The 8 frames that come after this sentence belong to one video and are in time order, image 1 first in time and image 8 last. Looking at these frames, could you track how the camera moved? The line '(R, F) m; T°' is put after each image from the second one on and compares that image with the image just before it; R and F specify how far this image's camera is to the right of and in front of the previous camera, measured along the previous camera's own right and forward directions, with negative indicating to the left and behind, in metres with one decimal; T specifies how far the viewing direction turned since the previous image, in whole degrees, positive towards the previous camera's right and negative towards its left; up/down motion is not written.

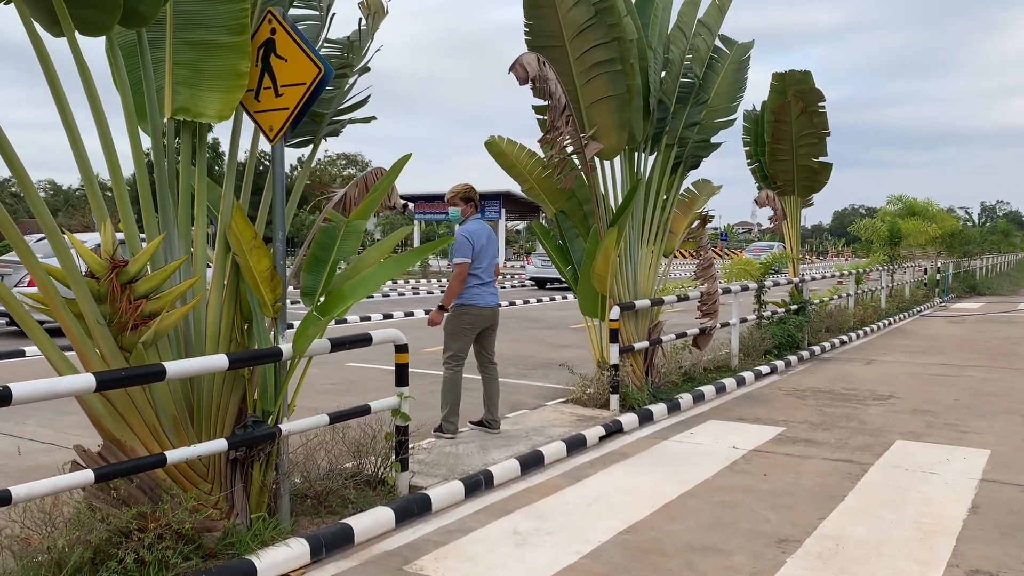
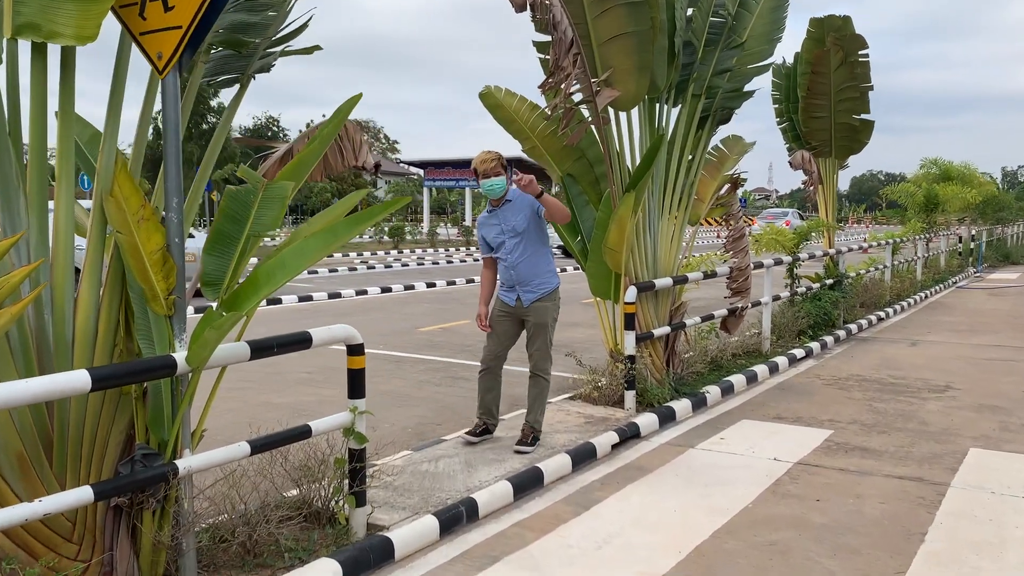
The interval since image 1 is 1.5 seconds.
(+0.1, +1.1) m; -1°
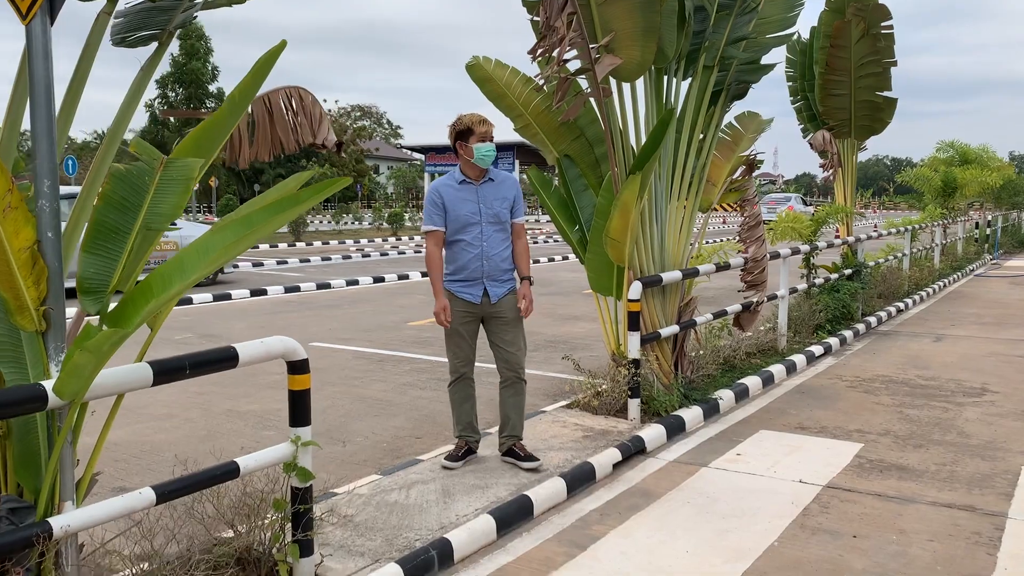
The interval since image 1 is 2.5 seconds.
(+0.1, +0.7) m; 0°
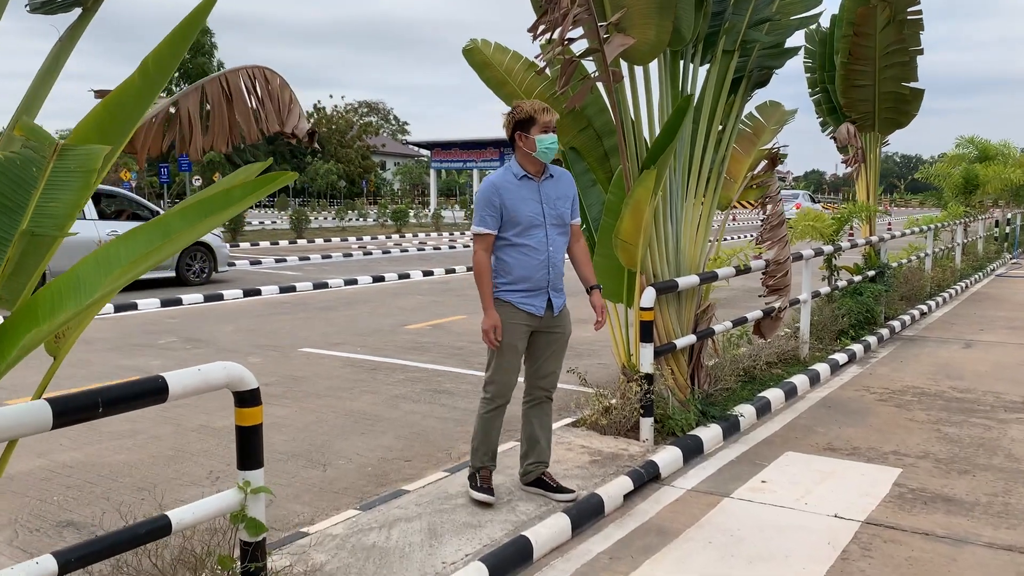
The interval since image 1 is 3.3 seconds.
(0.0, +0.5) m; 0°
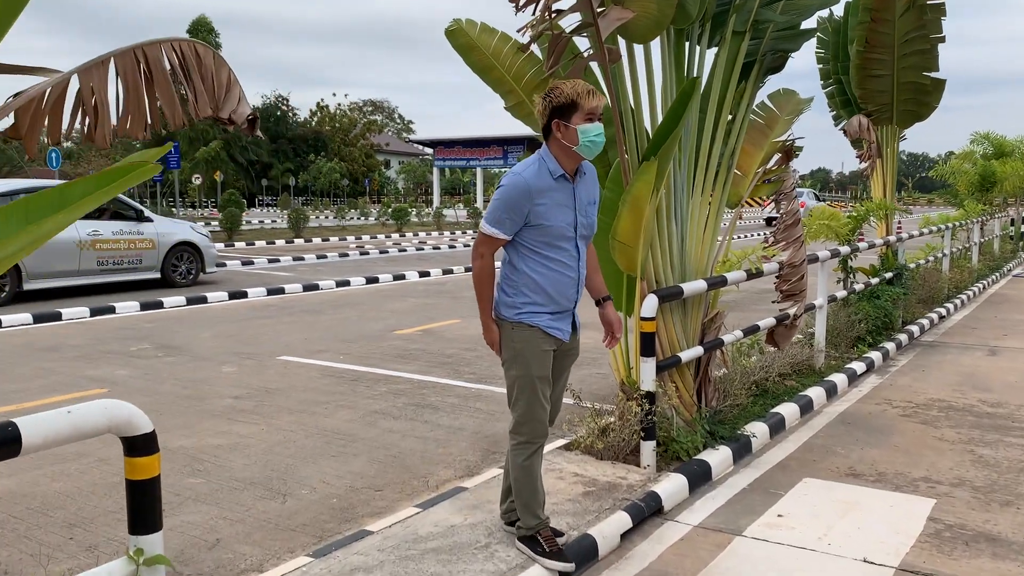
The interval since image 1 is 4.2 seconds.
(+0.1, +0.5) m; 0°
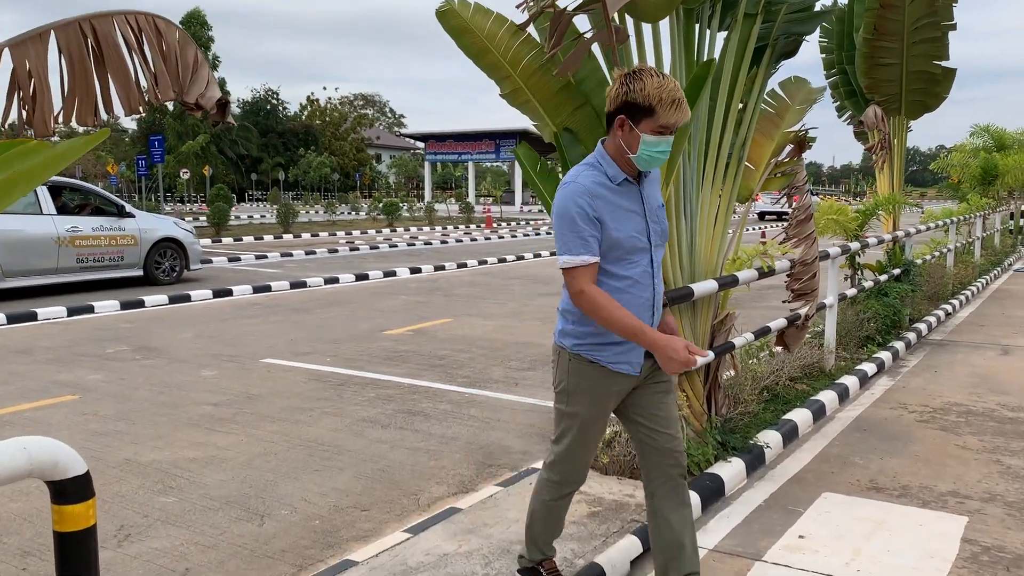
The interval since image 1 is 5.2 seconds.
(0.0, +0.3) m; +1°
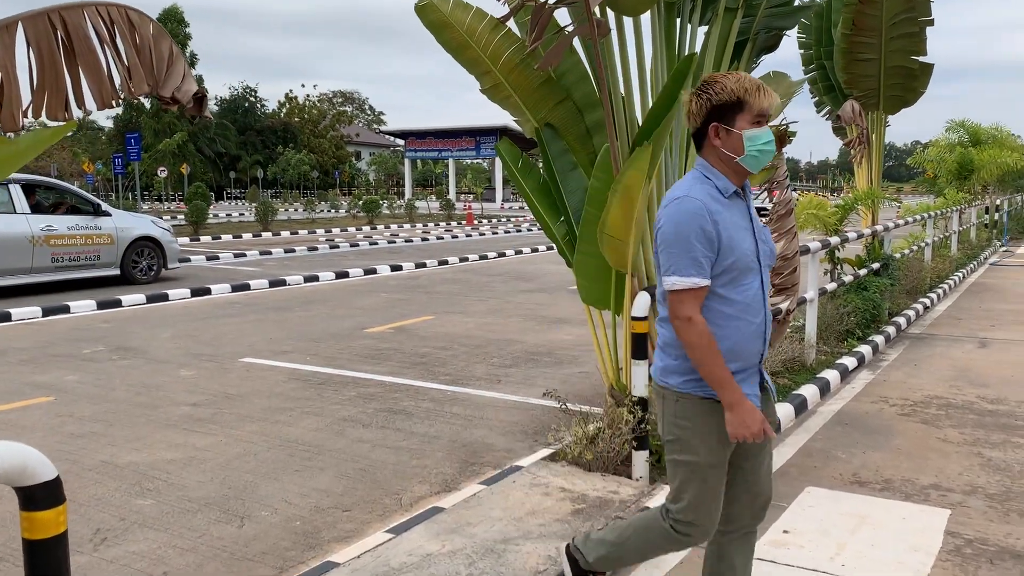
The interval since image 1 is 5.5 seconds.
(0.0, 0.0) m; +1°
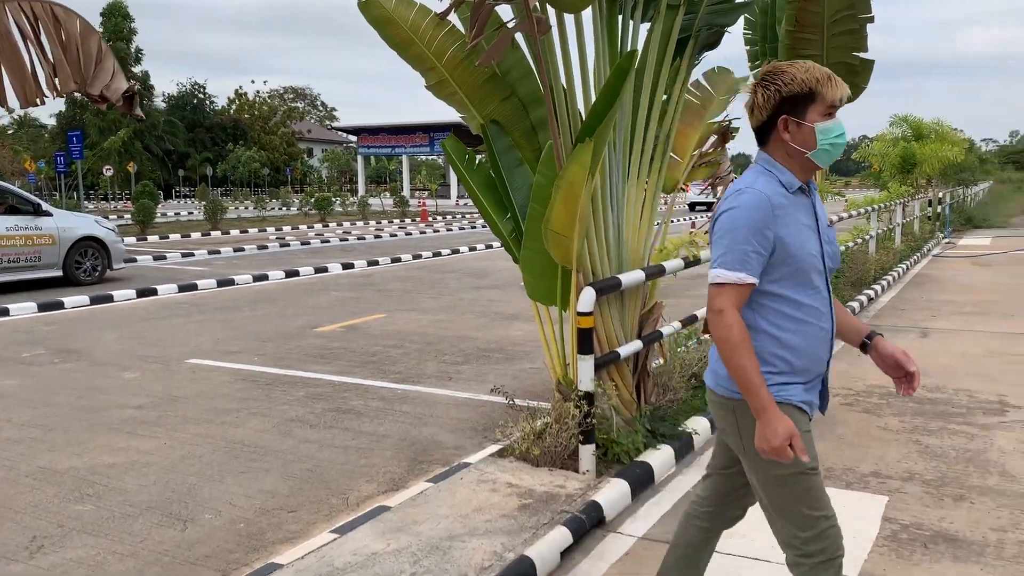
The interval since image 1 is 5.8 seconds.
(+0.1, 0.0) m; +3°
